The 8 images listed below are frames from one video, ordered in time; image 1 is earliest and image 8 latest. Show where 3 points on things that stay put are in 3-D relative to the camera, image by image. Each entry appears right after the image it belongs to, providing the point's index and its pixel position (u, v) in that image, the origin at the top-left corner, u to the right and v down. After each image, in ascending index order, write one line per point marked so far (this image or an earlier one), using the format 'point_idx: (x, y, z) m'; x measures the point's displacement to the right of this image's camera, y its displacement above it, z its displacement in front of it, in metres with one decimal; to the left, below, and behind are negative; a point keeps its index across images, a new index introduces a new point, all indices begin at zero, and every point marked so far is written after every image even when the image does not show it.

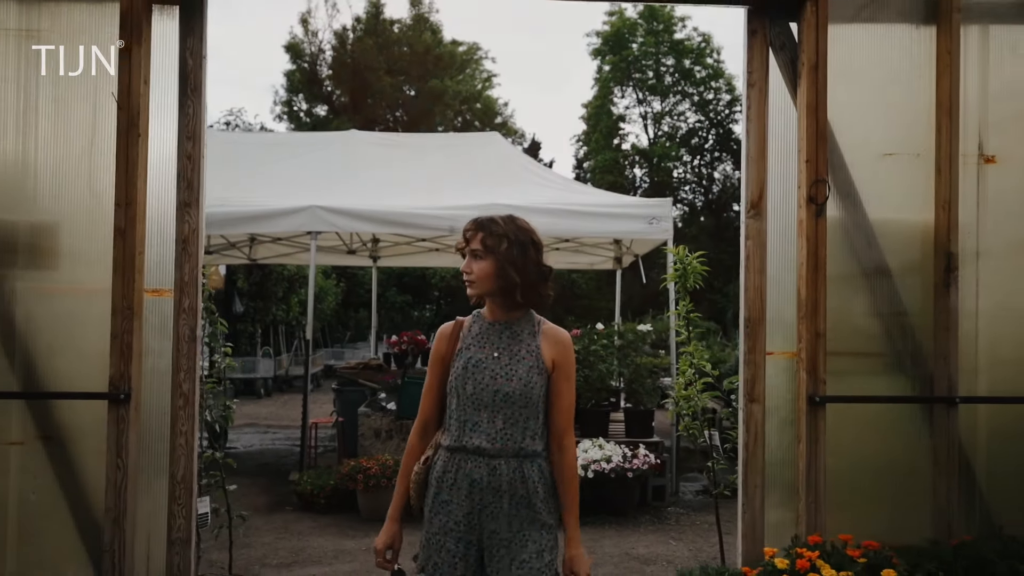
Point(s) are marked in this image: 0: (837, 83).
0: (+1.4, +0.9, +3.3) m
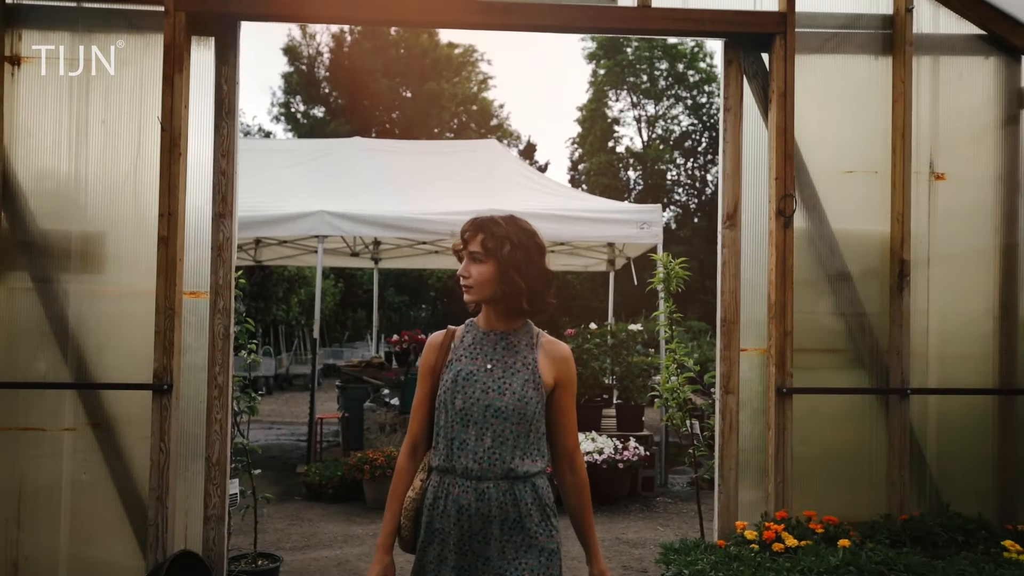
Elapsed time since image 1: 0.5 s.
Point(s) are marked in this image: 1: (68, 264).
0: (+1.4, +0.9, +3.7) m
1: (-2.0, +0.1, +3.6) m
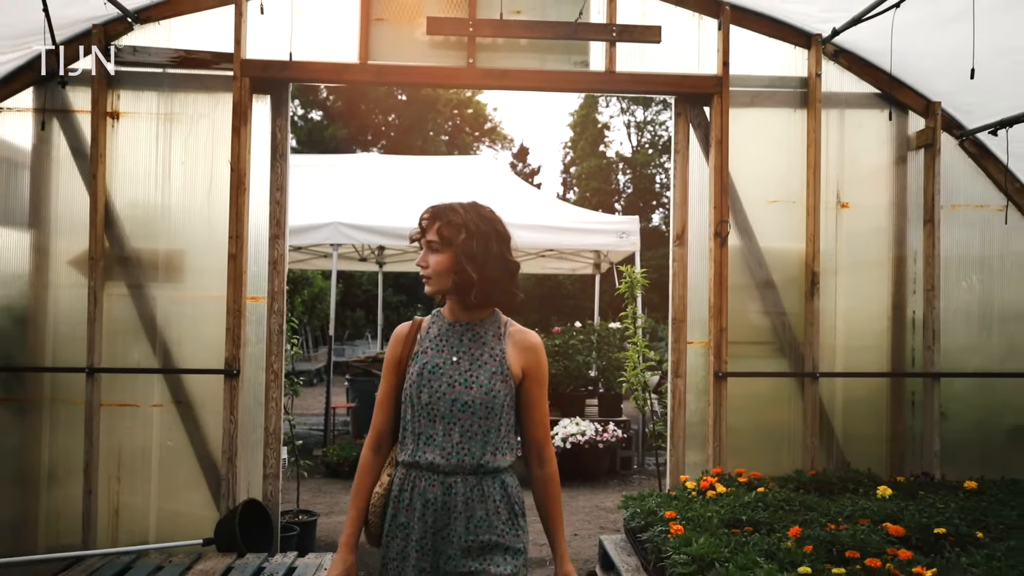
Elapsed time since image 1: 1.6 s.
0: (+1.3, +0.8, +4.7) m
1: (-2.0, +0.1, +4.5) m
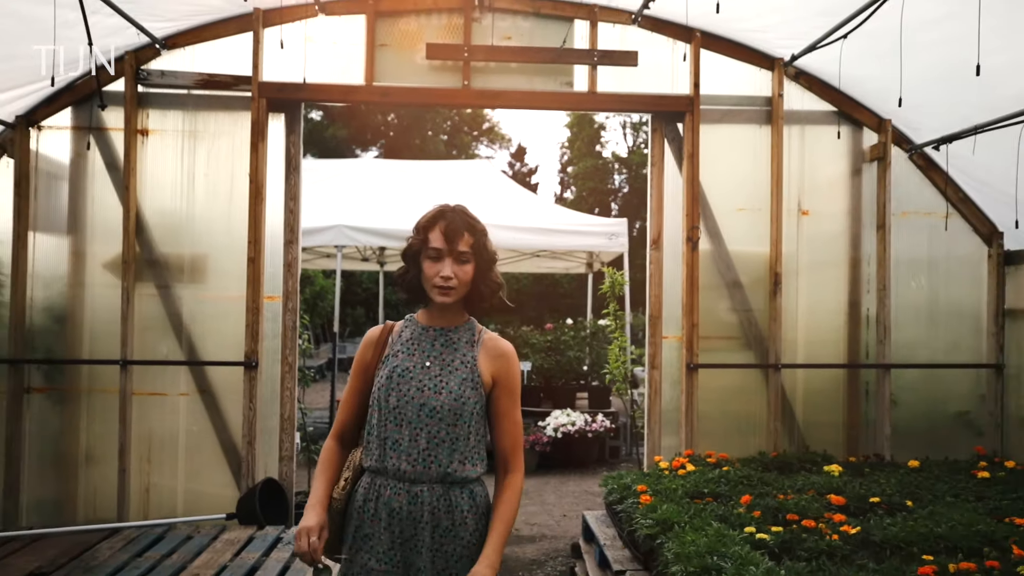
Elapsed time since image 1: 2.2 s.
0: (+1.3, +0.8, +5.2) m
1: (-2.1, +0.1, +5.0) m
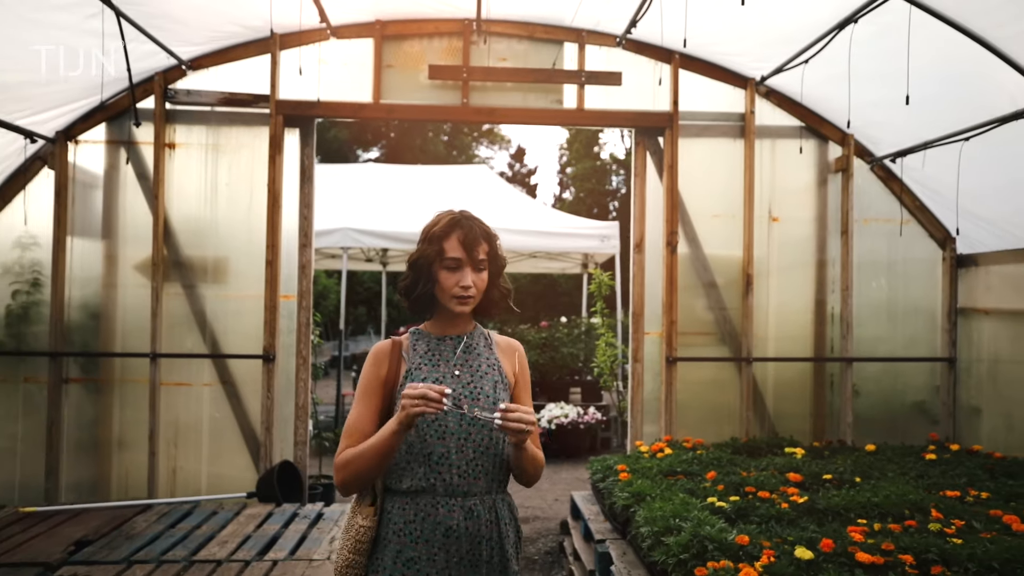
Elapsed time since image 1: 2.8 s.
0: (+1.2, +0.8, +5.7) m
1: (-2.1, +0.1, +5.5) m
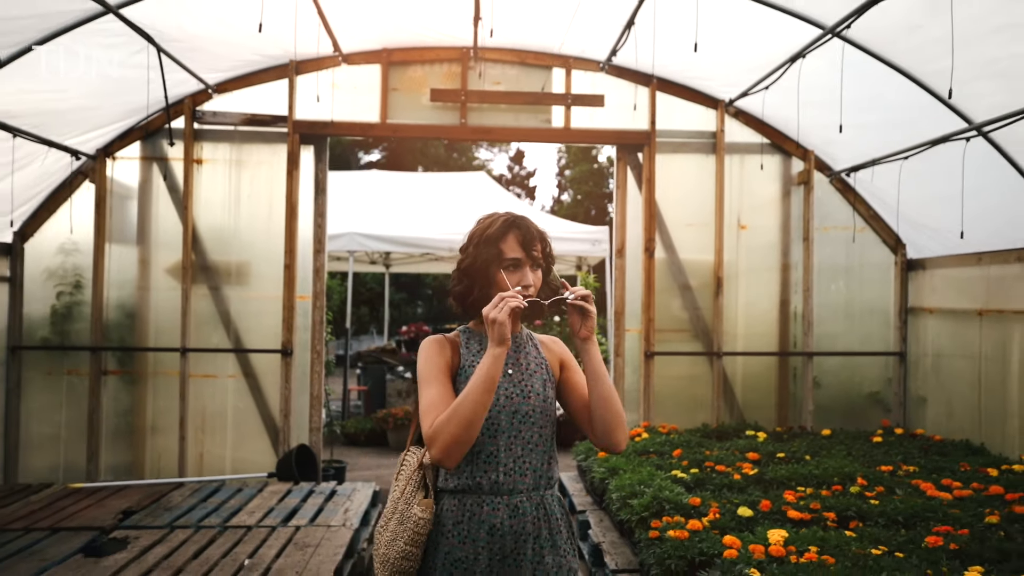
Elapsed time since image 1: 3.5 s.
0: (+1.2, +0.8, +6.3) m
1: (-2.2, +0.1, +6.1) m
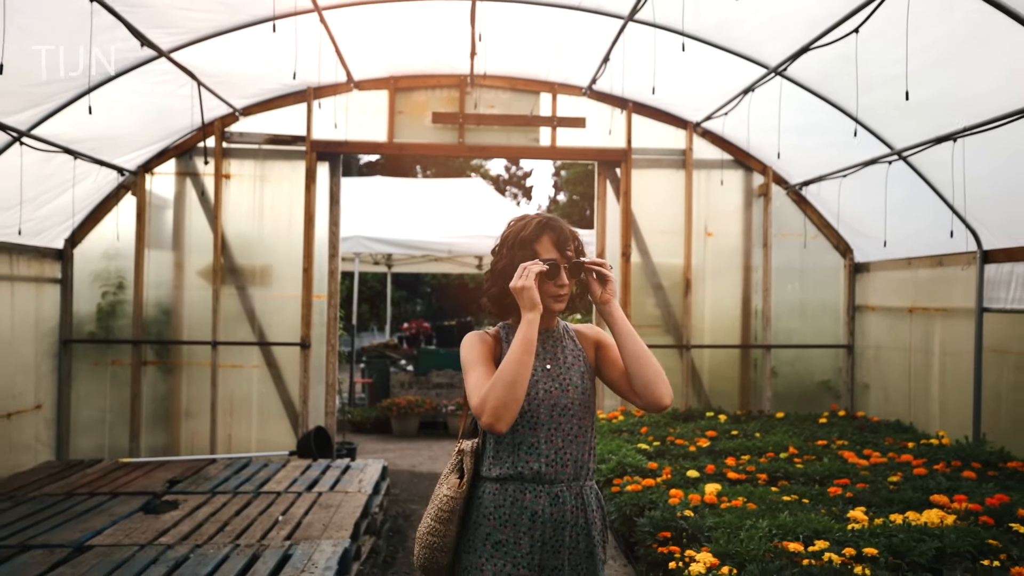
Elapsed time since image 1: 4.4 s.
0: (+1.1, +0.8, +7.1) m
1: (-2.2, +0.1, +6.9) m
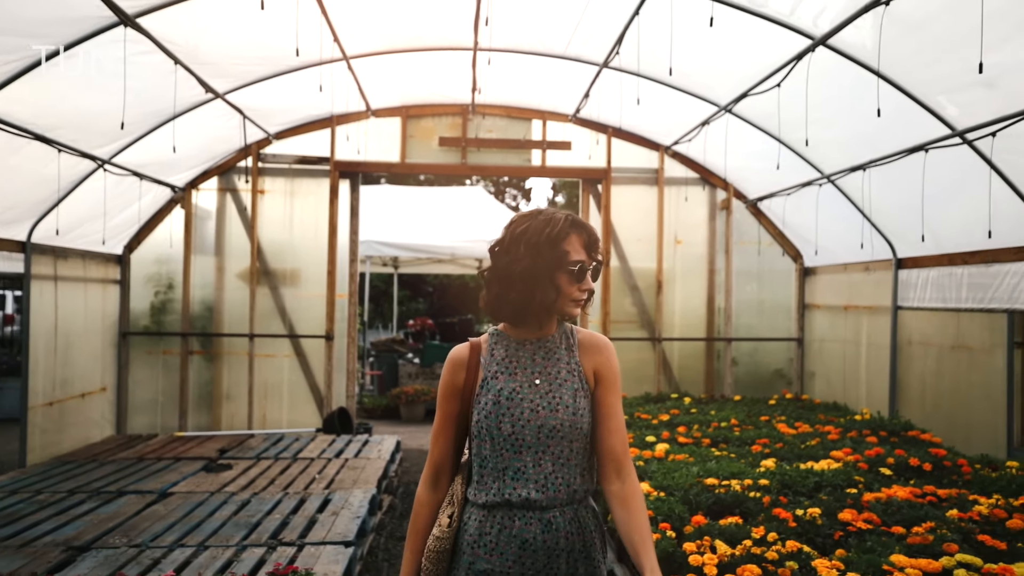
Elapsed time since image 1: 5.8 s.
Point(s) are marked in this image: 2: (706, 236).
0: (+1.1, +0.8, +8.2) m
1: (-2.3, +0.1, +8.0) m
2: (+2.0, +0.5, +8.2) m
